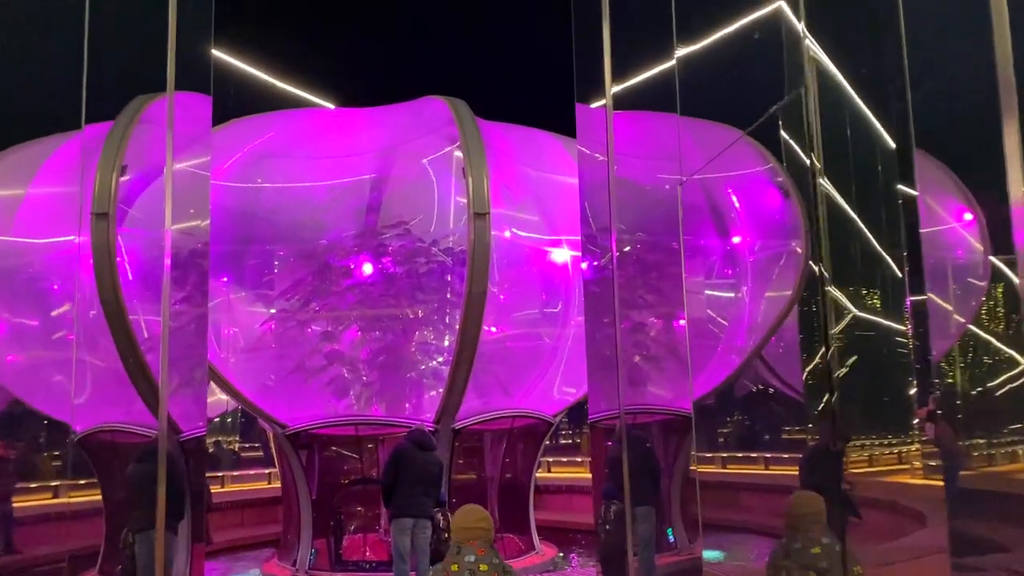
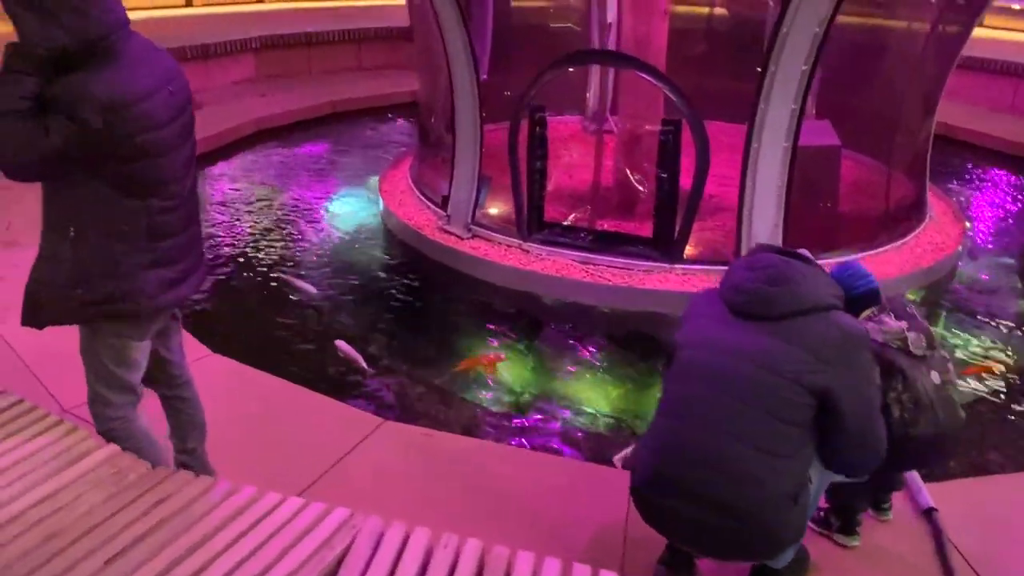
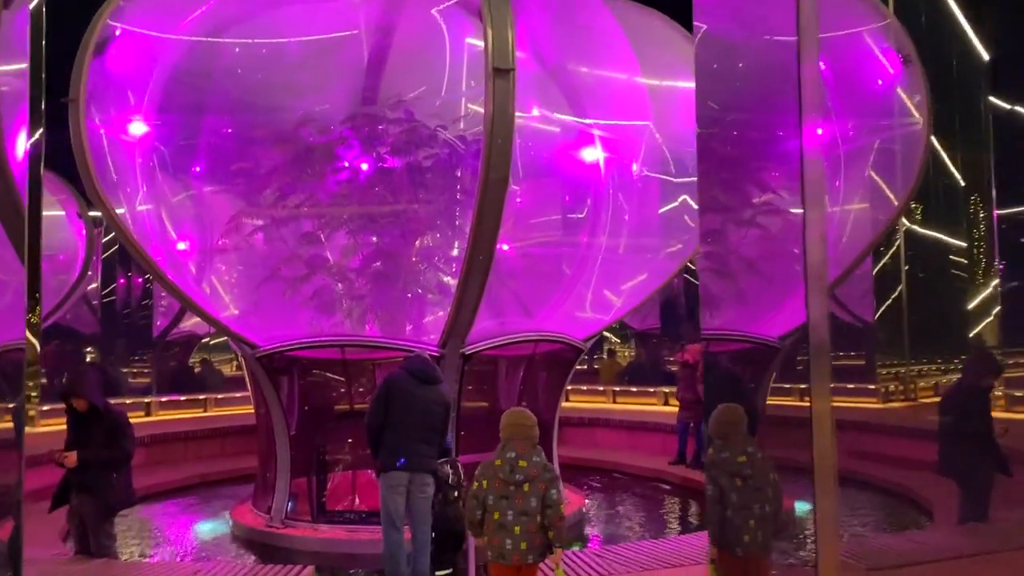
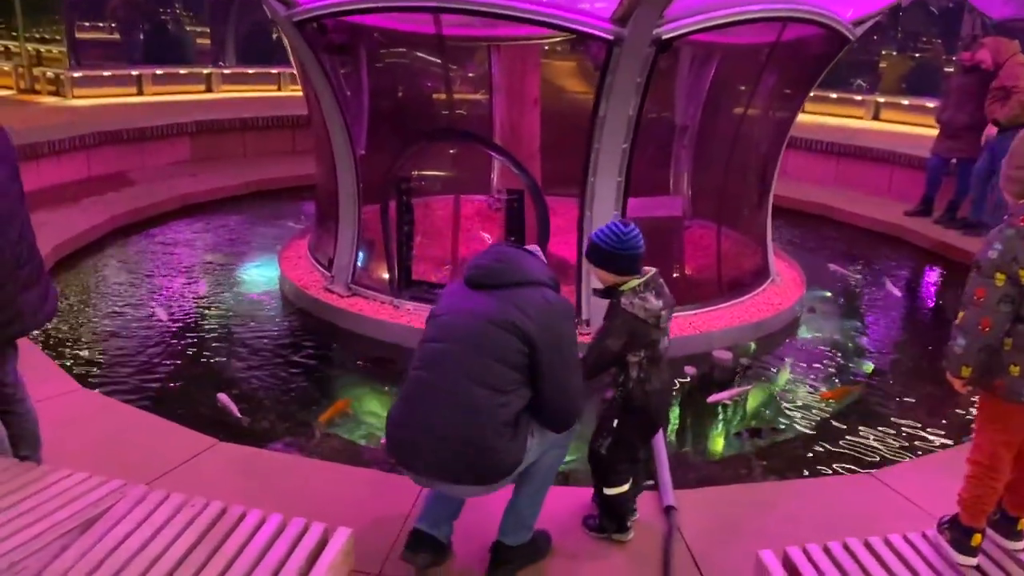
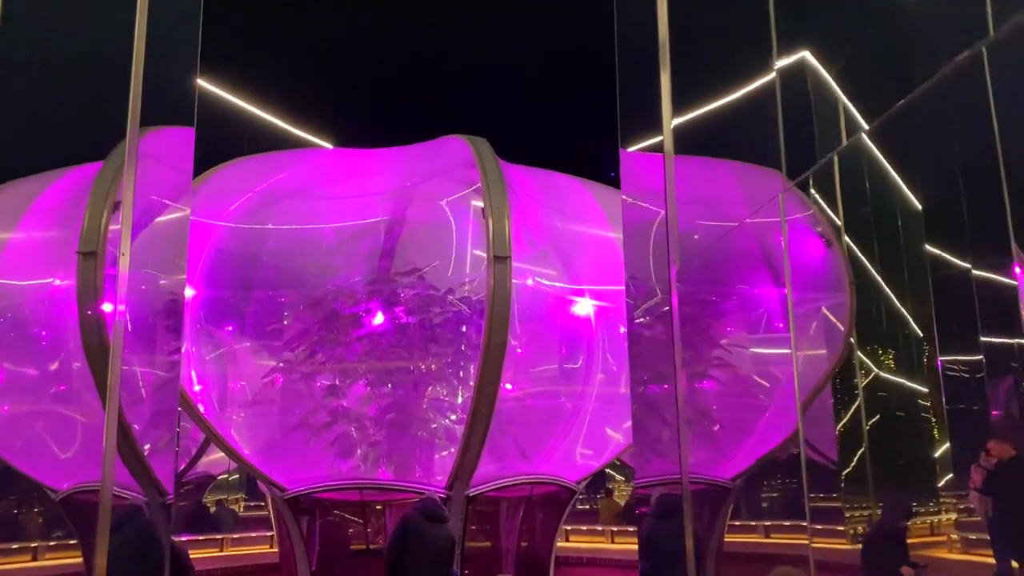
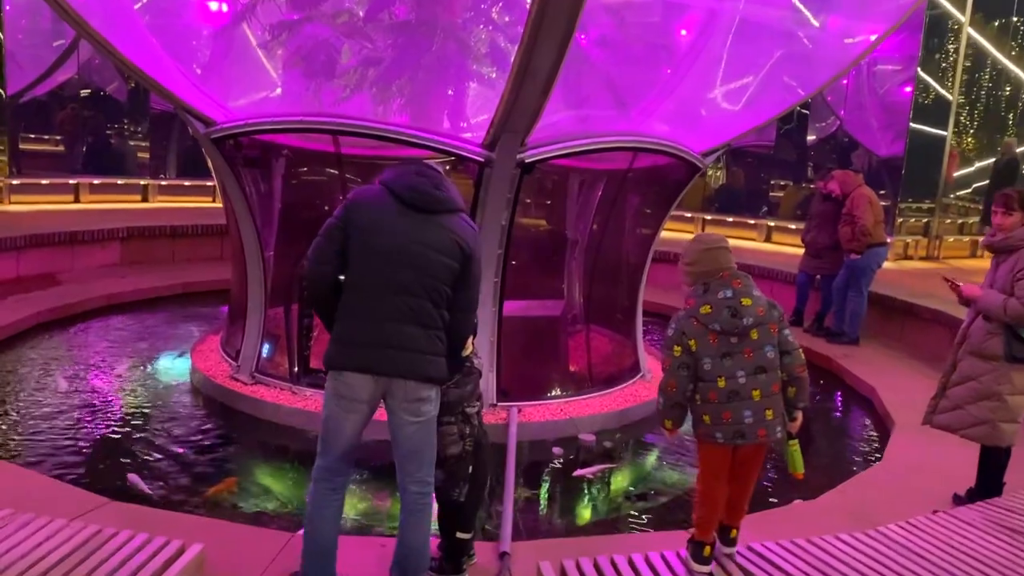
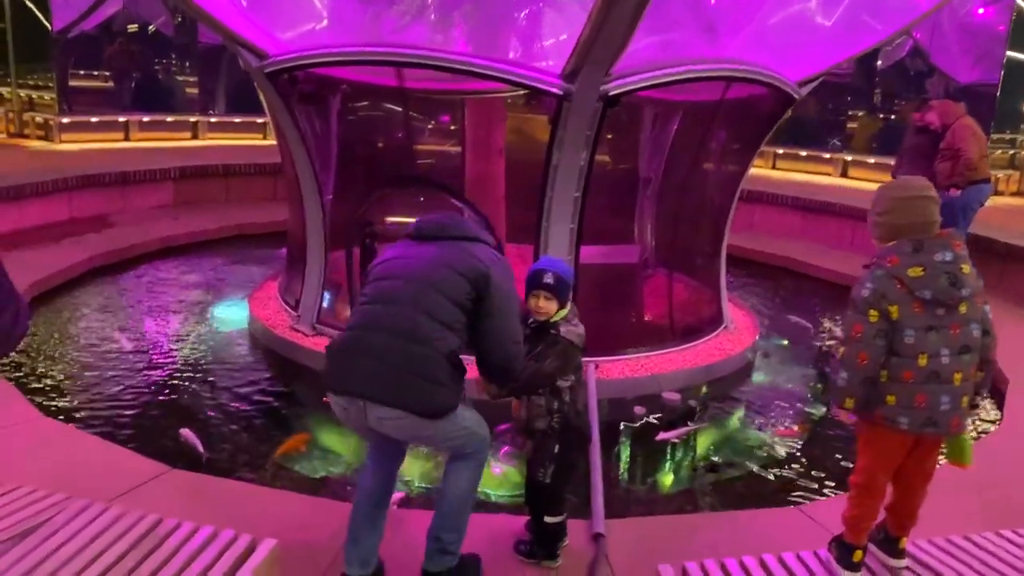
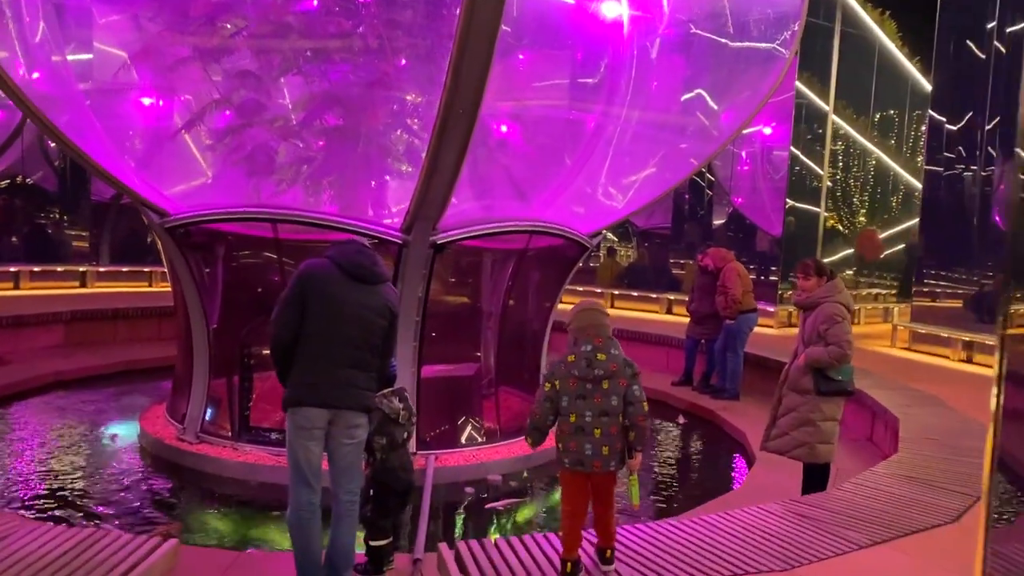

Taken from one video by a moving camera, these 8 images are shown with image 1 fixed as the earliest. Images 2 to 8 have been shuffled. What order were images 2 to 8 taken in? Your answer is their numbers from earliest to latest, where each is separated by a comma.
5, 3, 8, 6, 7, 4, 2
